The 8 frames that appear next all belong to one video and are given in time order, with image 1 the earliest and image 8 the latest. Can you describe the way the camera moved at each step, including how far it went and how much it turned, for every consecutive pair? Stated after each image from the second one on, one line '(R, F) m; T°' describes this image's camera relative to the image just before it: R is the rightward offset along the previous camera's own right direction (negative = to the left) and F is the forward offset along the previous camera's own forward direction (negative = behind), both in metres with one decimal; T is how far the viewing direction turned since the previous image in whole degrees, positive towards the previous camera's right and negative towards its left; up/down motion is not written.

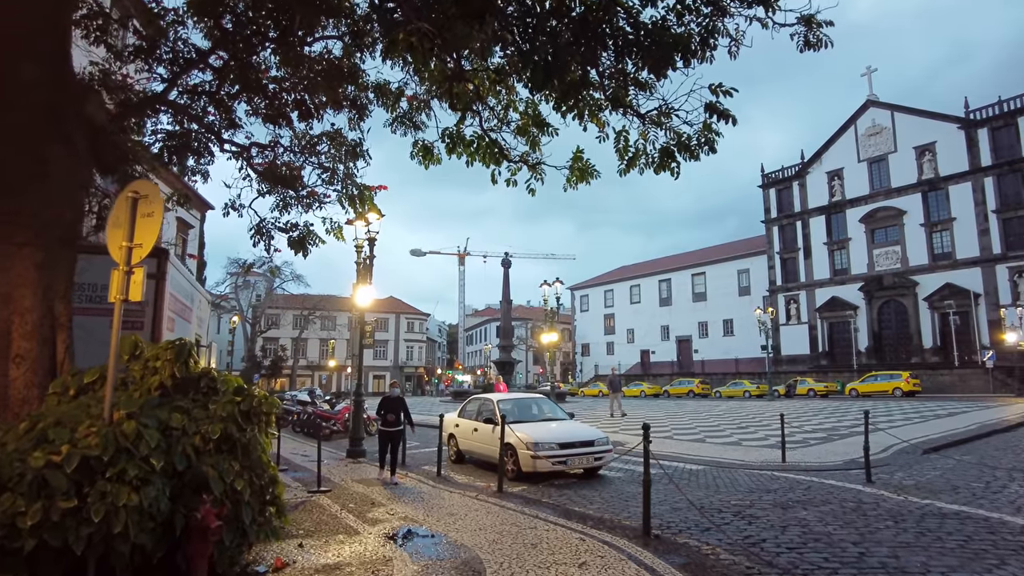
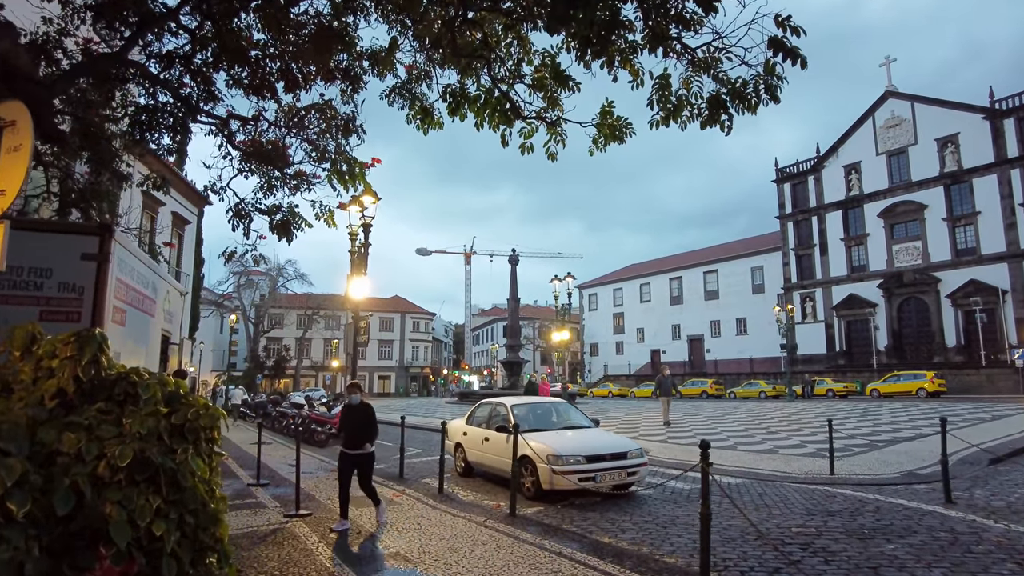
(-0.1, +1.1) m; -1°
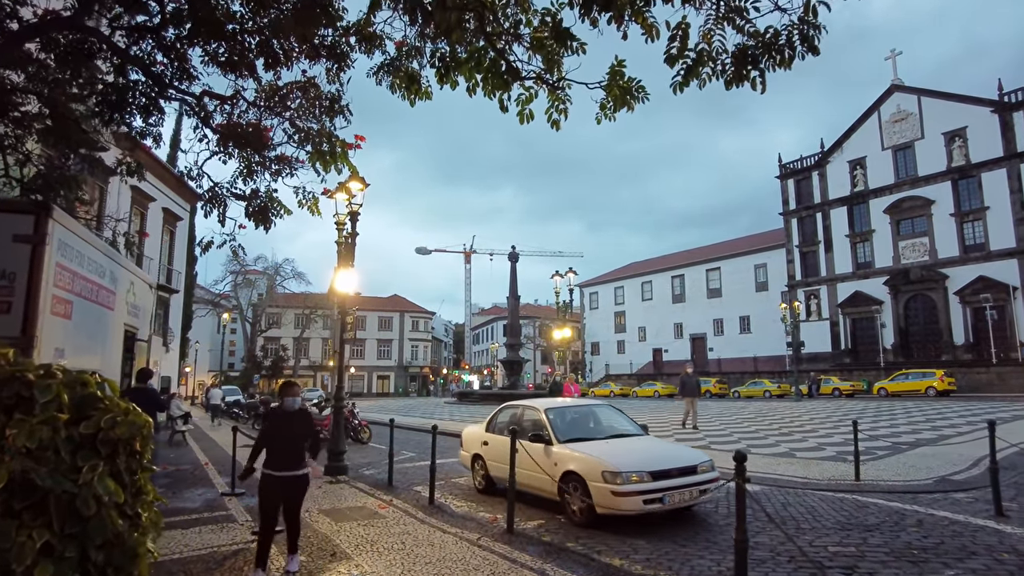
(0.0, +0.7) m; 0°
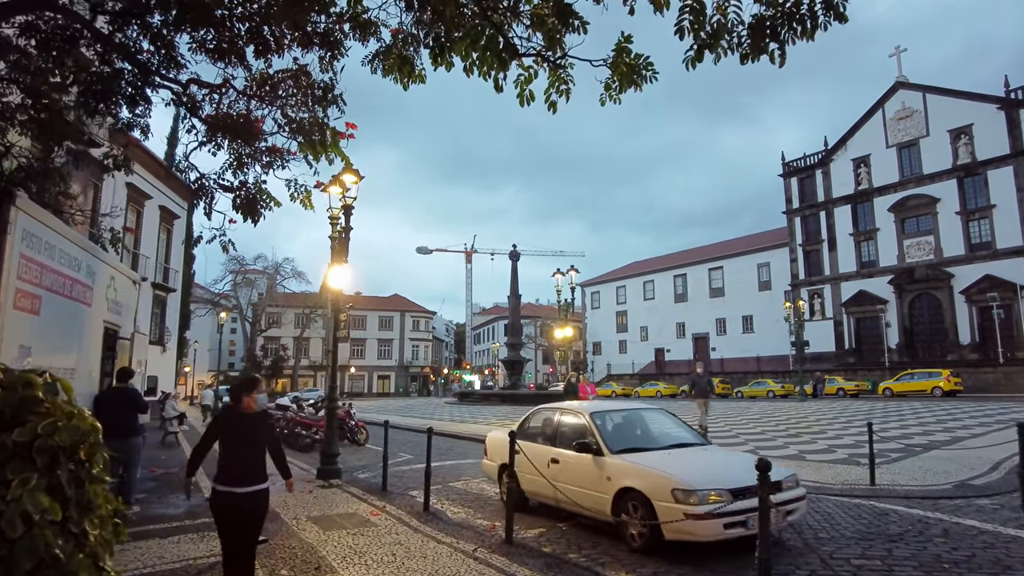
(0.0, +0.3) m; 0°
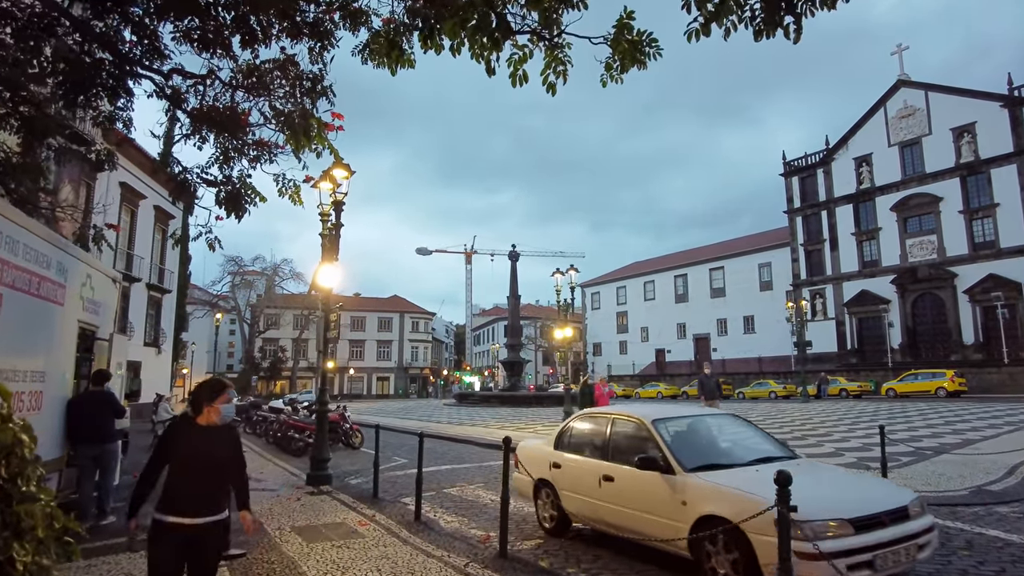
(0.0, +0.3) m; 0°
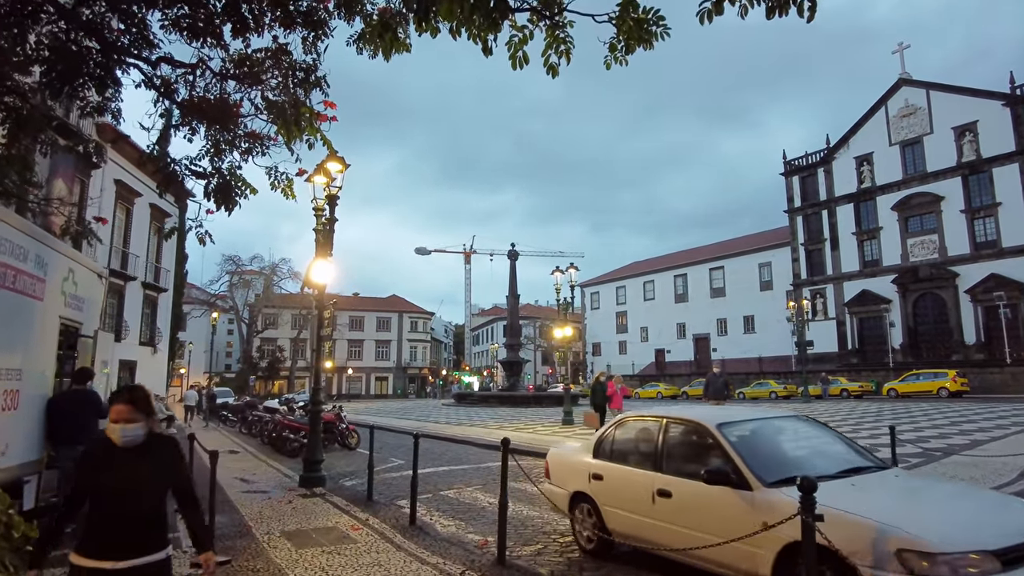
(0.0, +0.2) m; 0°
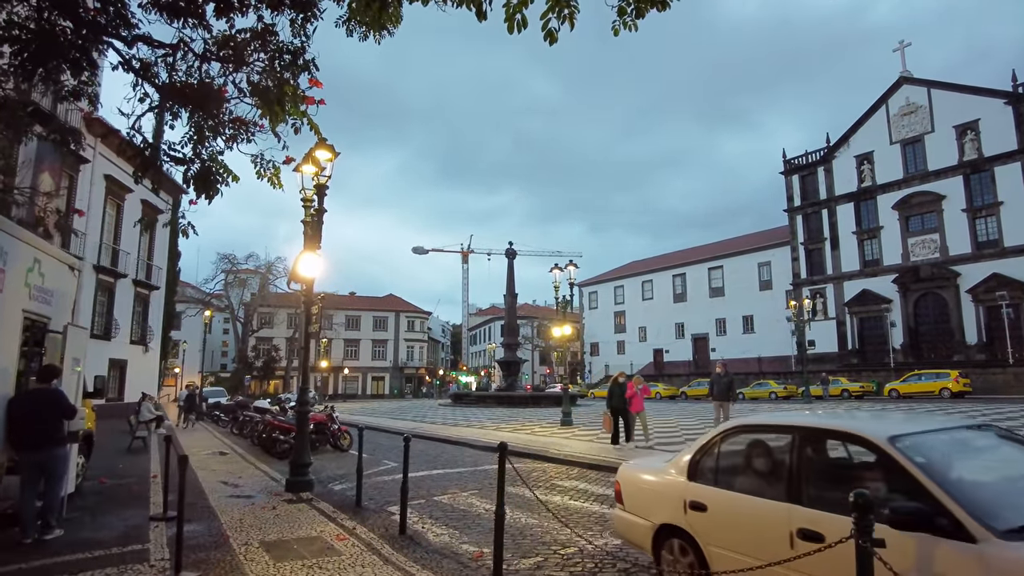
(0.0, +0.4) m; 0°
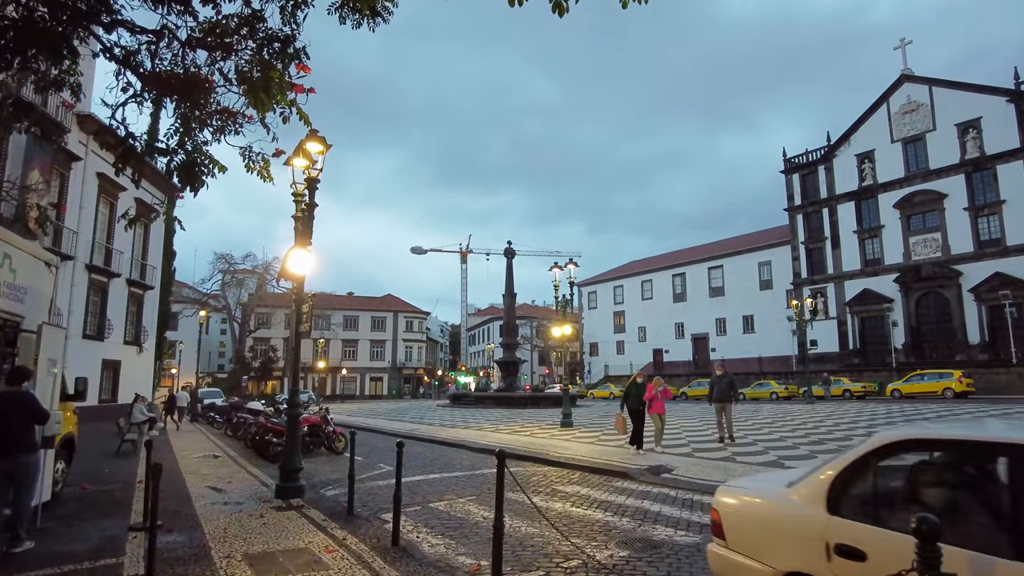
(0.0, +0.3) m; 0°
